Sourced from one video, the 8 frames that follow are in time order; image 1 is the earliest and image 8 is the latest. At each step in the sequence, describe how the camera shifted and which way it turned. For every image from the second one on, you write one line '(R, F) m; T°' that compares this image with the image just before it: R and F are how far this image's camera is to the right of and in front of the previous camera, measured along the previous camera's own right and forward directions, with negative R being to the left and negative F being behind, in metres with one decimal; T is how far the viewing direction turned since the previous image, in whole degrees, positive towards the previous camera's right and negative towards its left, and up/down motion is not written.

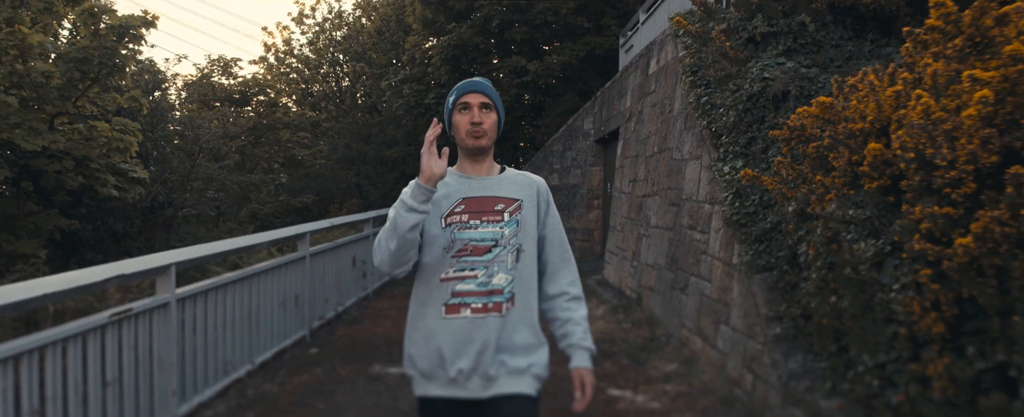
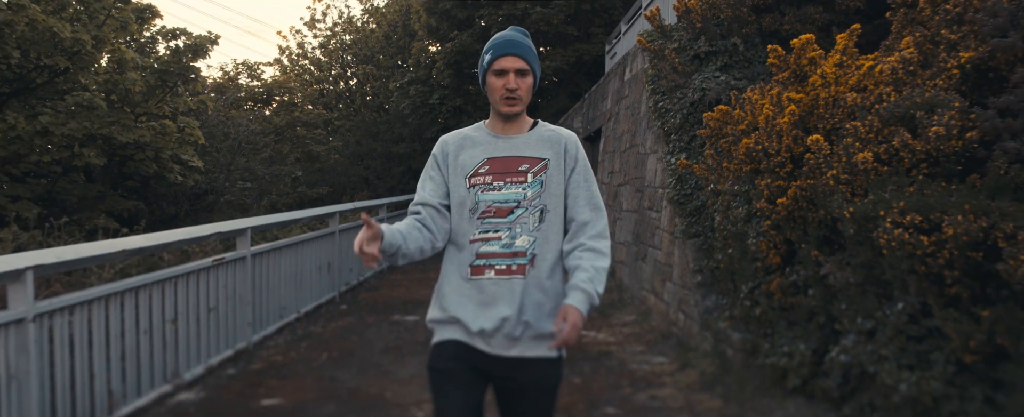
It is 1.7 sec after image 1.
(+0.1, -1.3) m; 0°
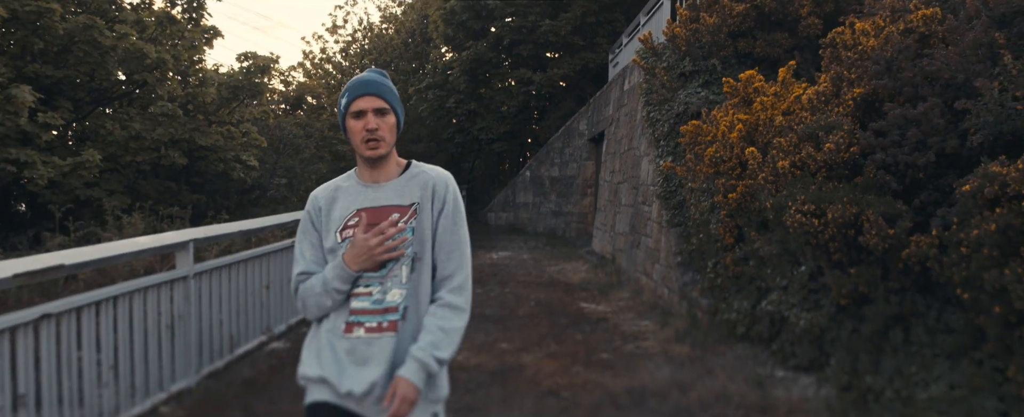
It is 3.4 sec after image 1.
(-0.1, -1.2) m; -1°
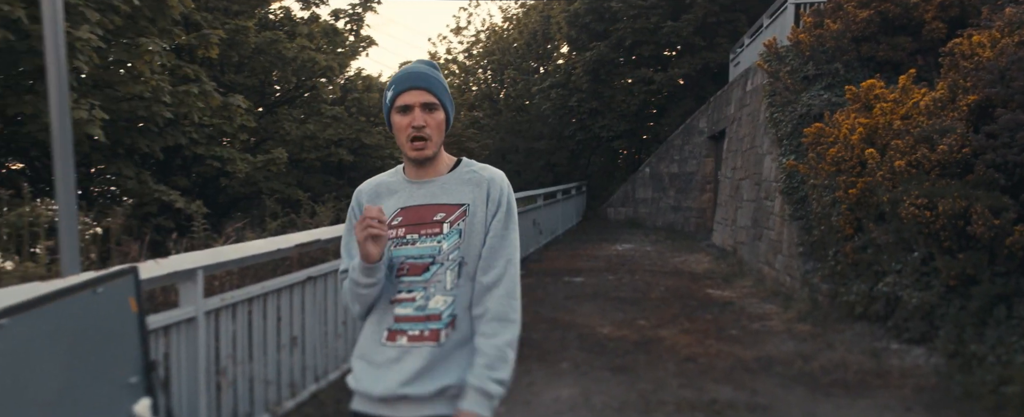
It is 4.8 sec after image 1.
(-0.3, -1.2) m; -11°
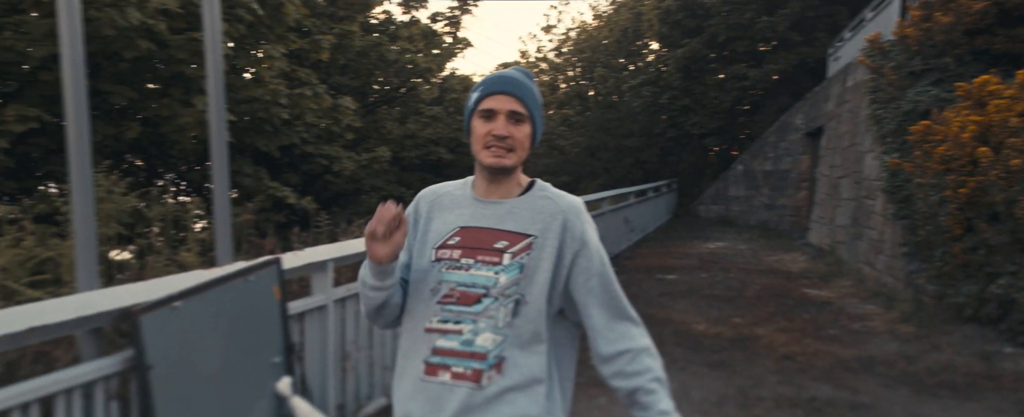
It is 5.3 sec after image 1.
(-0.2, -0.4) m; -8°
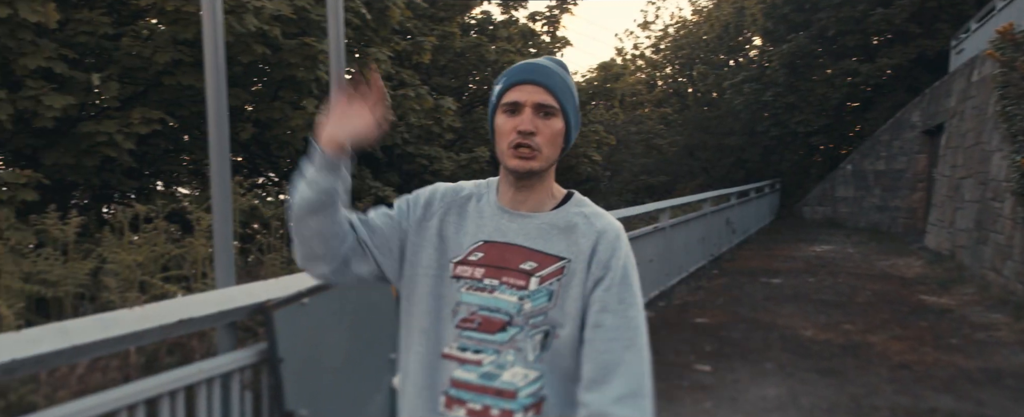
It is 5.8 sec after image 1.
(-0.7, -0.1) m; -5°
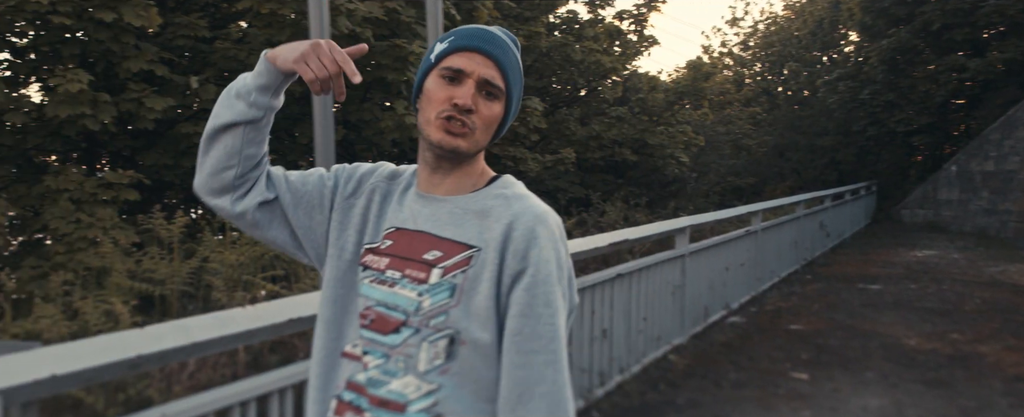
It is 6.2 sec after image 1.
(-0.8, +0.1) m; -3°
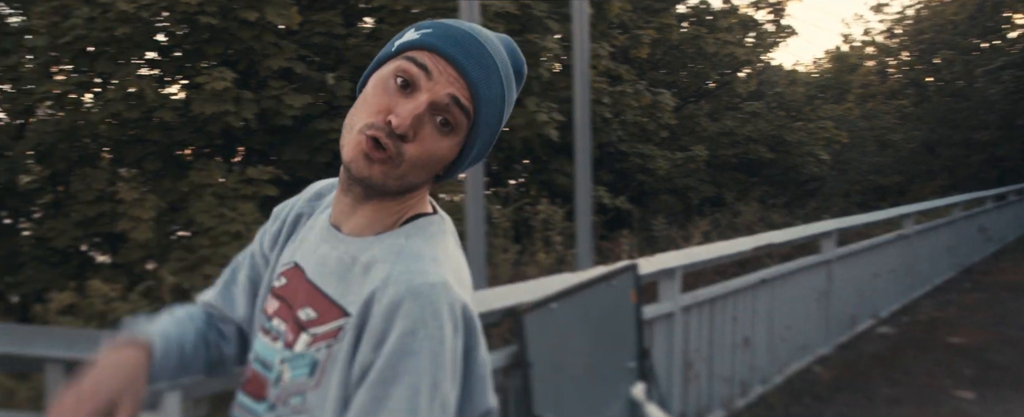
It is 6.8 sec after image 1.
(-1.1, +0.1) m; -4°
